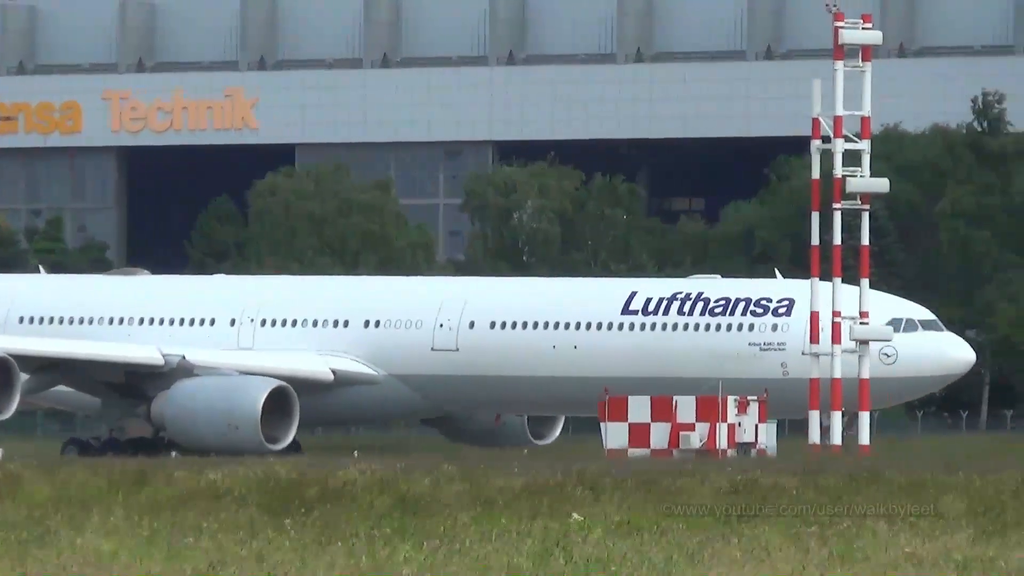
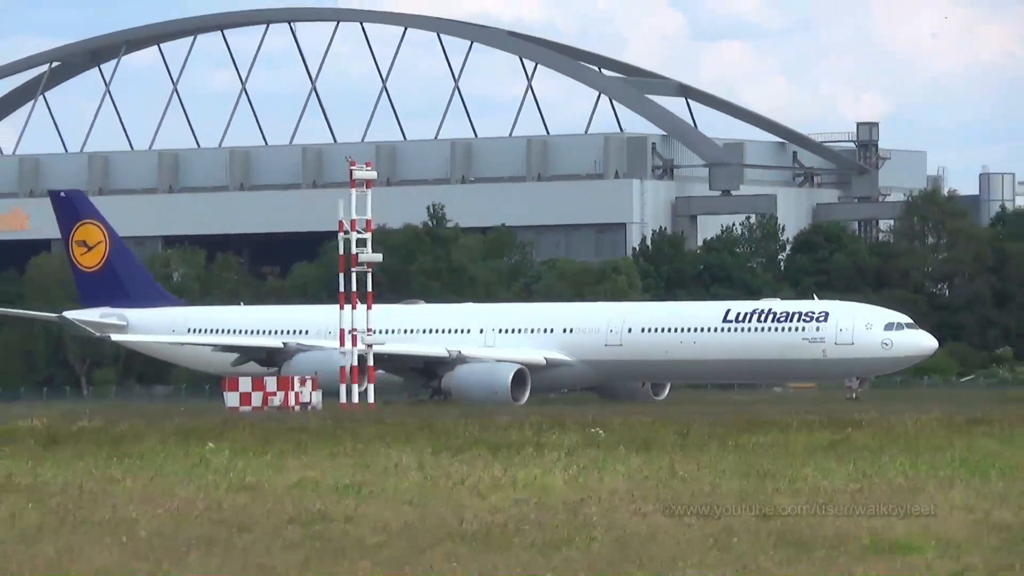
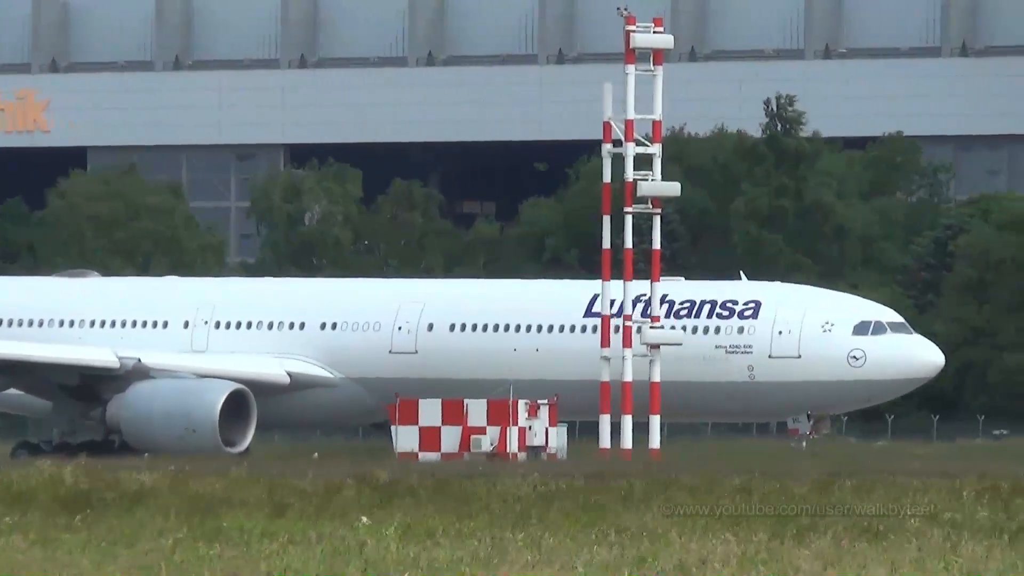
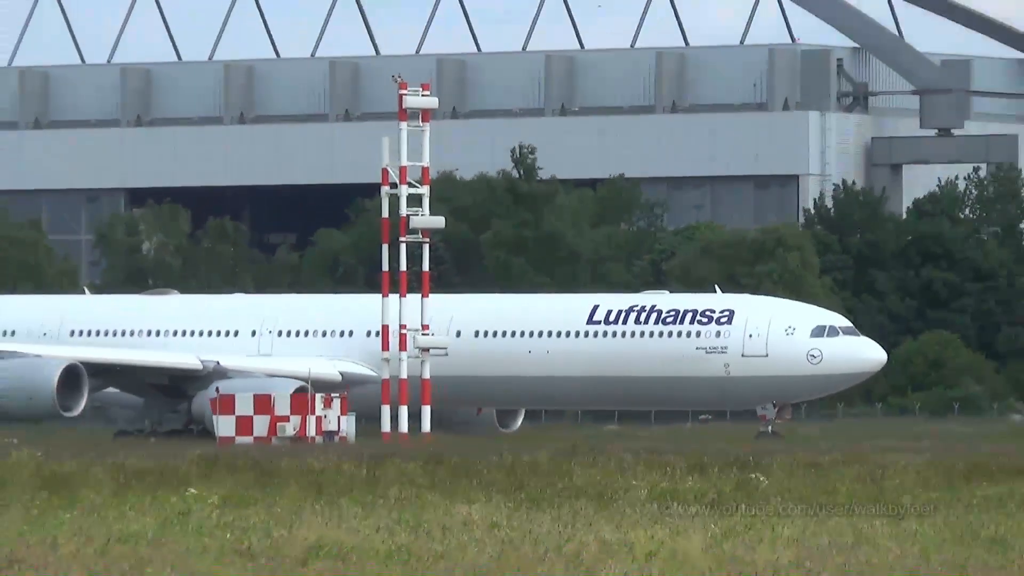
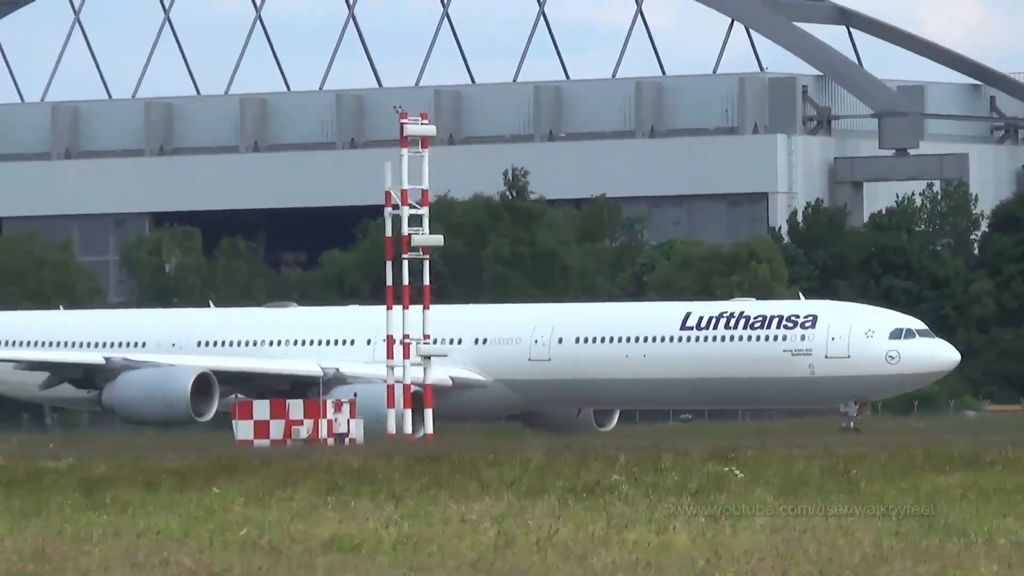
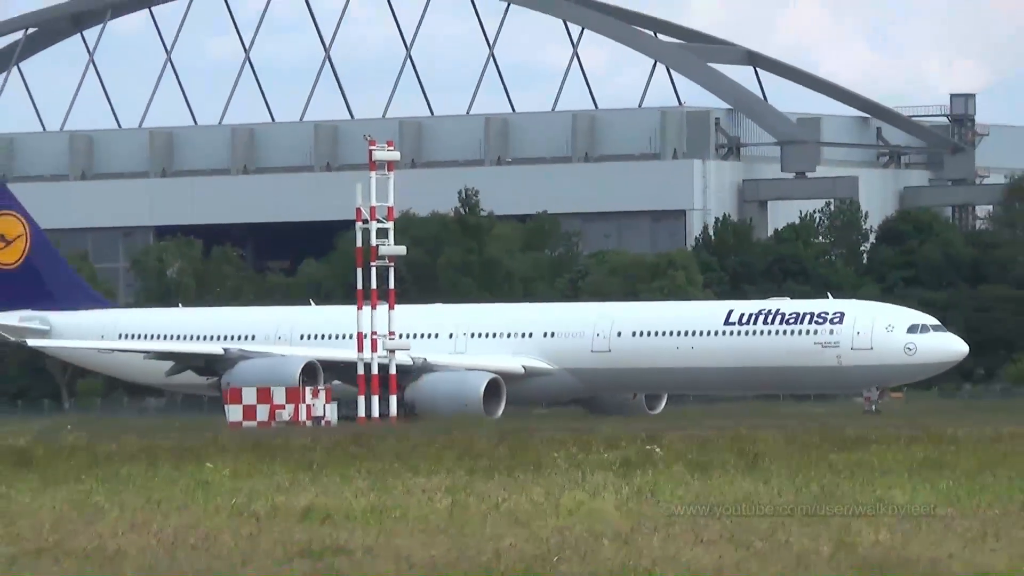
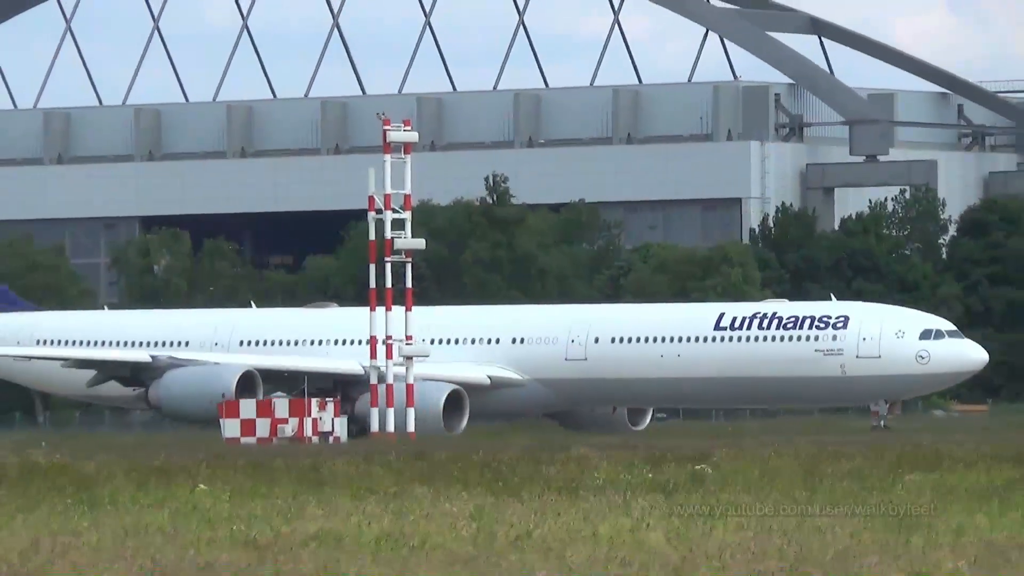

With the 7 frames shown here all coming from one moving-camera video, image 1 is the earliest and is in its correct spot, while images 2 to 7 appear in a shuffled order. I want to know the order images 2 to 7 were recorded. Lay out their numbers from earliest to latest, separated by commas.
3, 4, 5, 7, 6, 2
